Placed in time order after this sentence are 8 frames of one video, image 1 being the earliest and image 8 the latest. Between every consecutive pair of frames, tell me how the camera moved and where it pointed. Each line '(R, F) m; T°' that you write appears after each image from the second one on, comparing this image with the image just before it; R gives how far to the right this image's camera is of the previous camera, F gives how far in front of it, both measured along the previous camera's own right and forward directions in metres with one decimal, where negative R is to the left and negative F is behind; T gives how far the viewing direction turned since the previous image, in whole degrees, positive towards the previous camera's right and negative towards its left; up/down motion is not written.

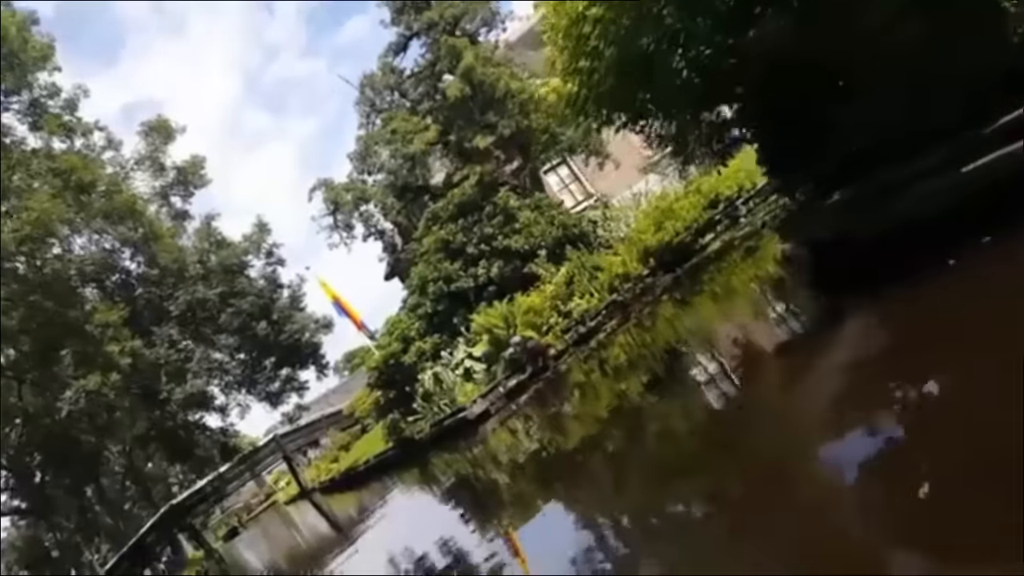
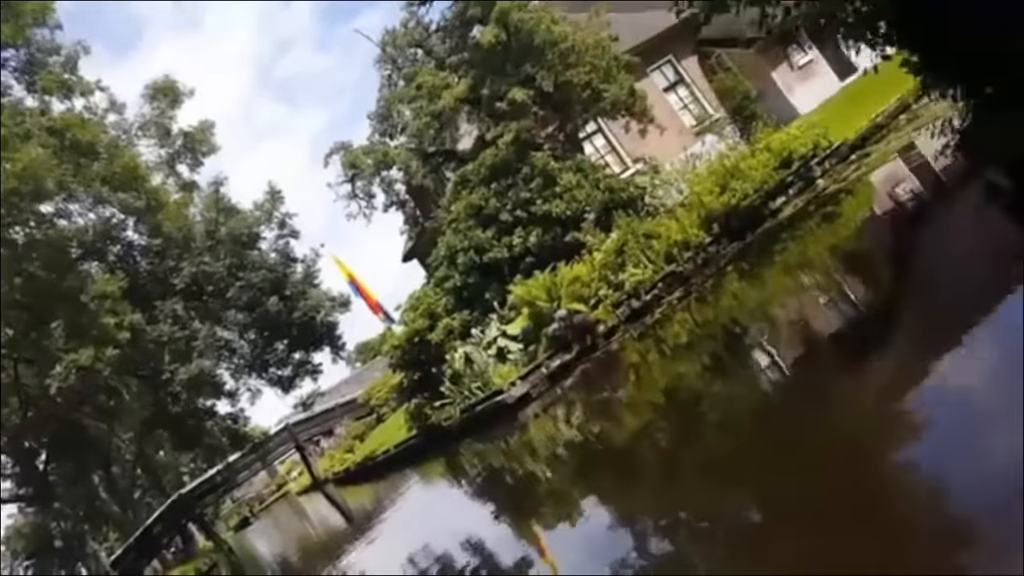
(-0.2, +0.7) m; -1°
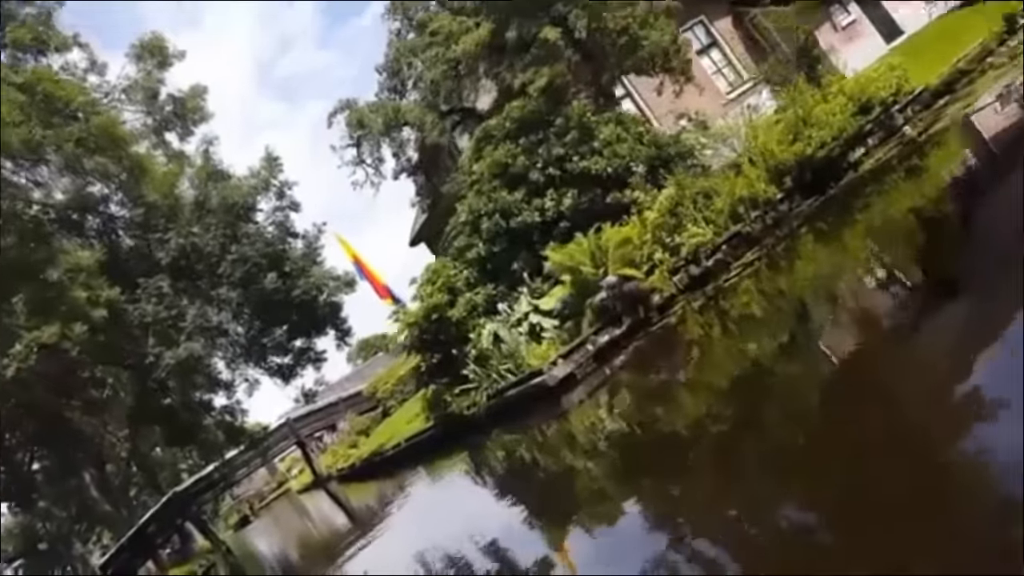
(-0.2, +0.7) m; 0°
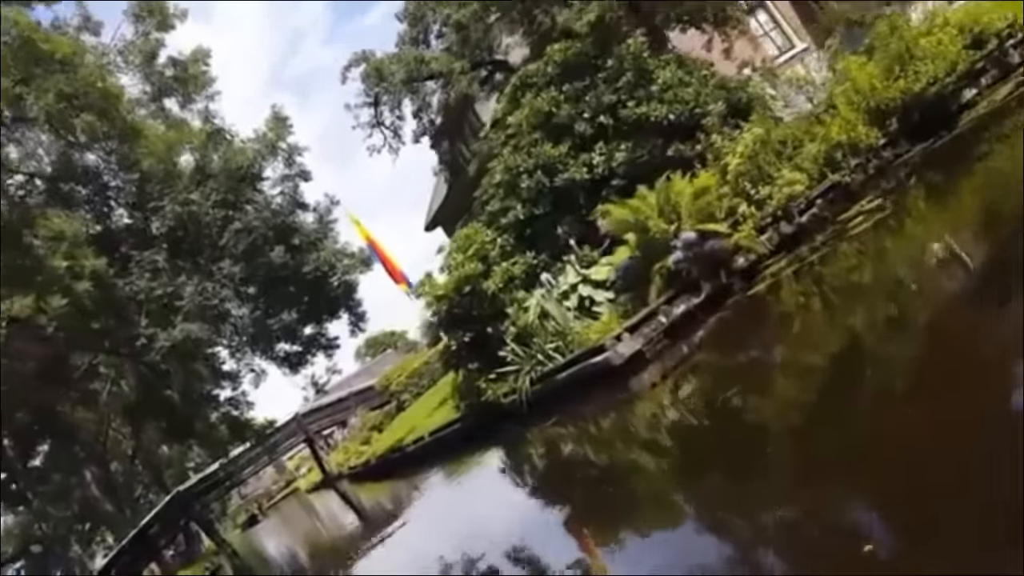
(-0.2, +0.7) m; -1°
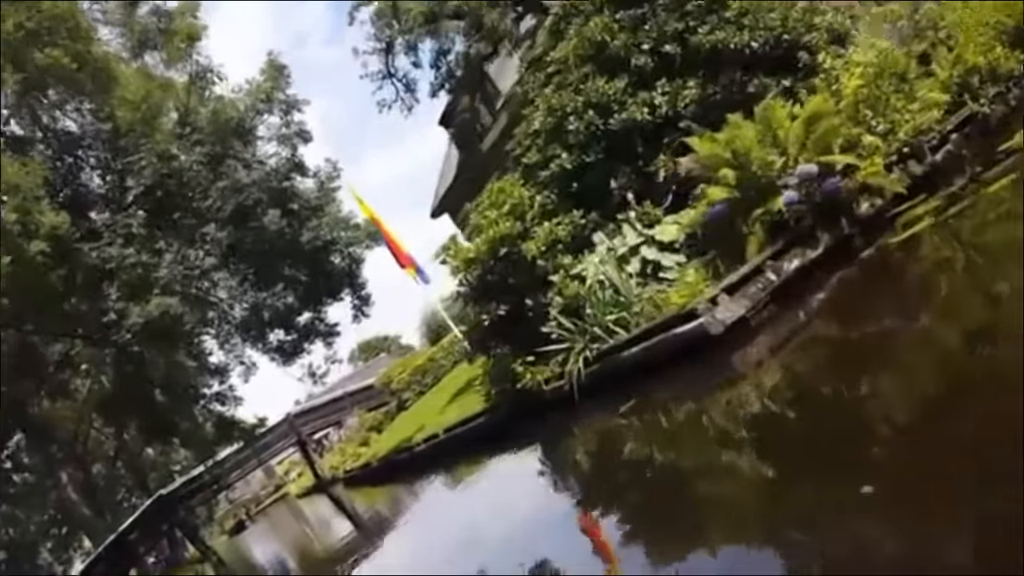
(-0.3, +0.7) m; +1°
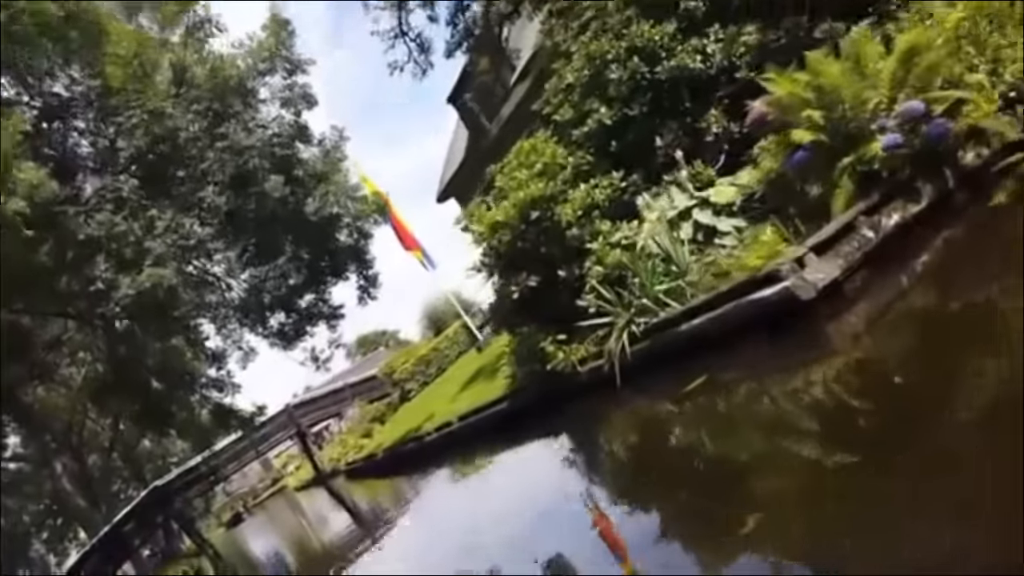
(-0.2, +0.4) m; 0°
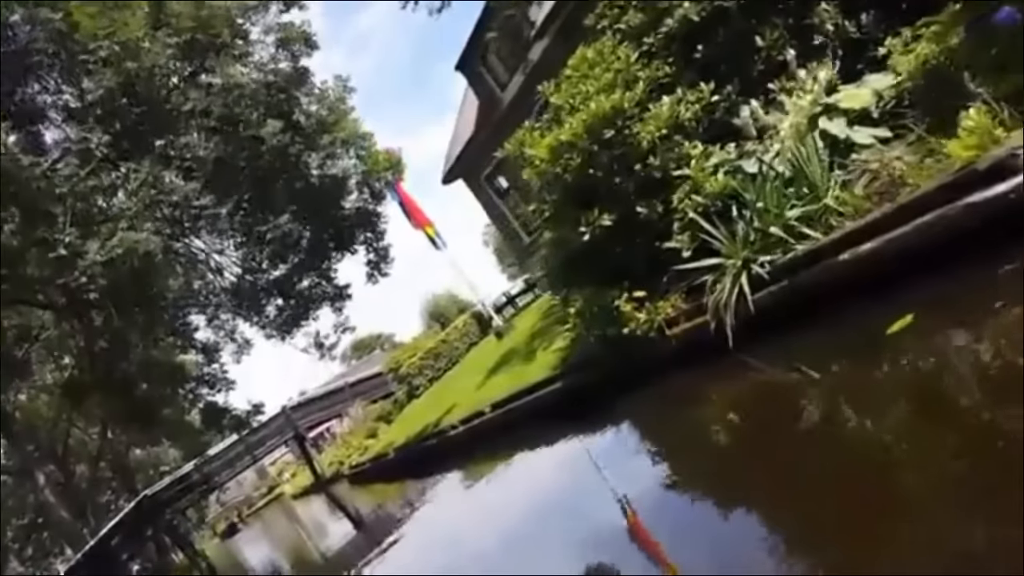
(-0.3, +0.7) m; +1°
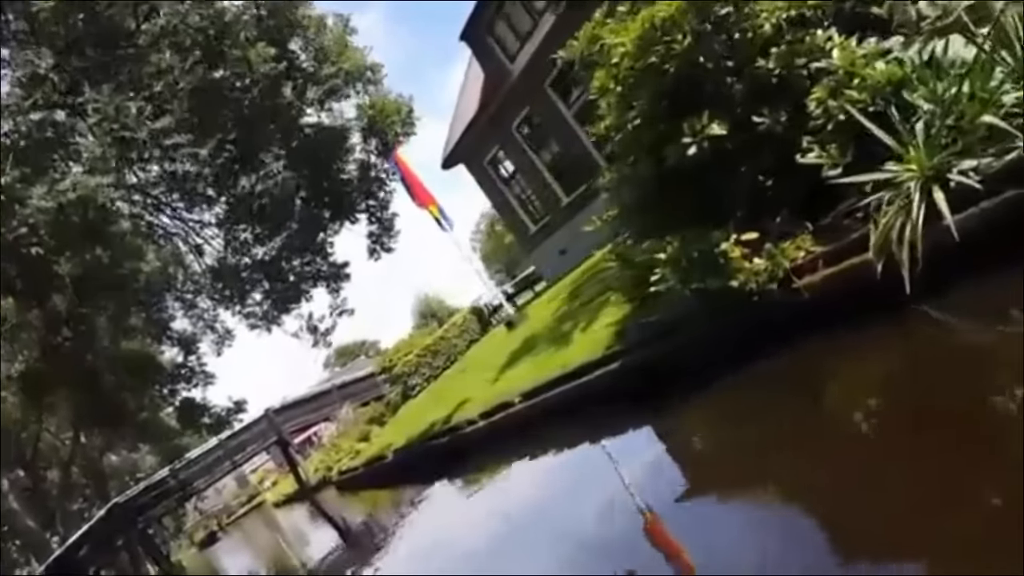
(-0.2, +0.6) m; +1°
